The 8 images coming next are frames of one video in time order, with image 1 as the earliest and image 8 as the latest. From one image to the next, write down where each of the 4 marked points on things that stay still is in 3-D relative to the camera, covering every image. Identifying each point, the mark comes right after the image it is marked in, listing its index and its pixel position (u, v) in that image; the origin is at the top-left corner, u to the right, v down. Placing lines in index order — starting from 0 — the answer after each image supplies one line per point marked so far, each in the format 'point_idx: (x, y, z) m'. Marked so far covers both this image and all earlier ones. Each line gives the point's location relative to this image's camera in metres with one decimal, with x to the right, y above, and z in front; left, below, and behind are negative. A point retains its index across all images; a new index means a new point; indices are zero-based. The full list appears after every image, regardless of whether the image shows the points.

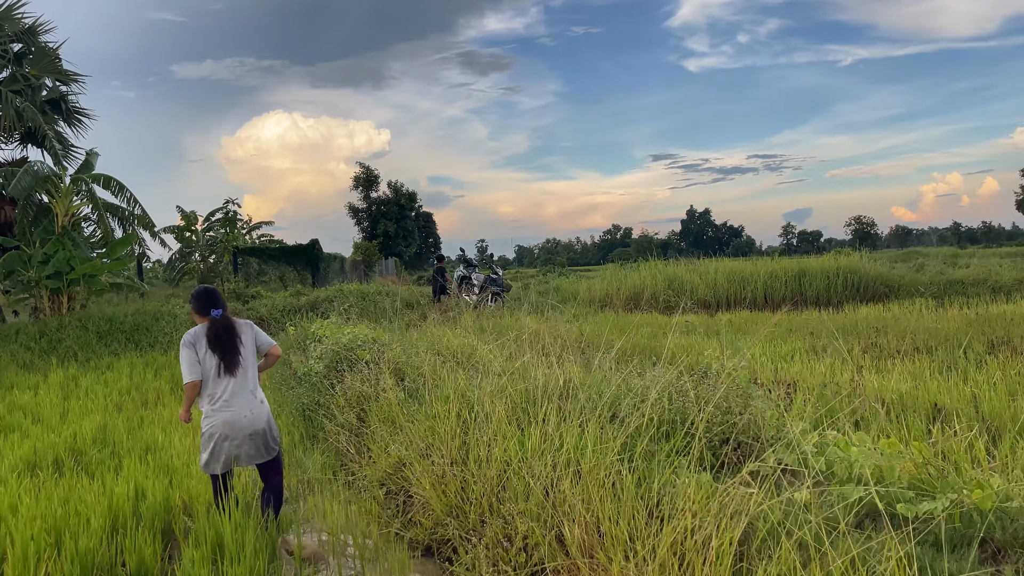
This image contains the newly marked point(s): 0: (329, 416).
0: (-1.6, -1.1, +4.6) m
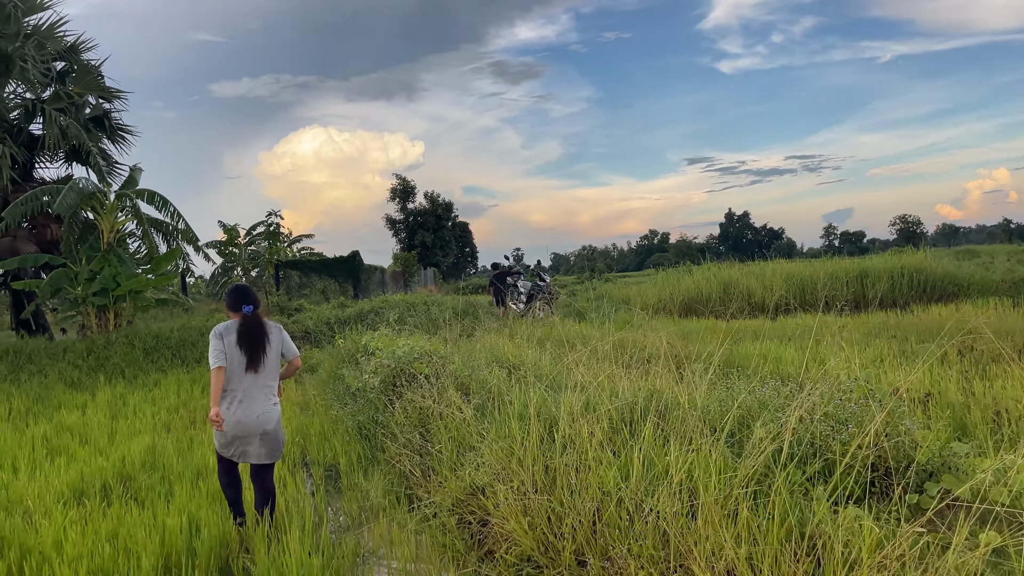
0: (-1.0, -1.2, +4.2) m
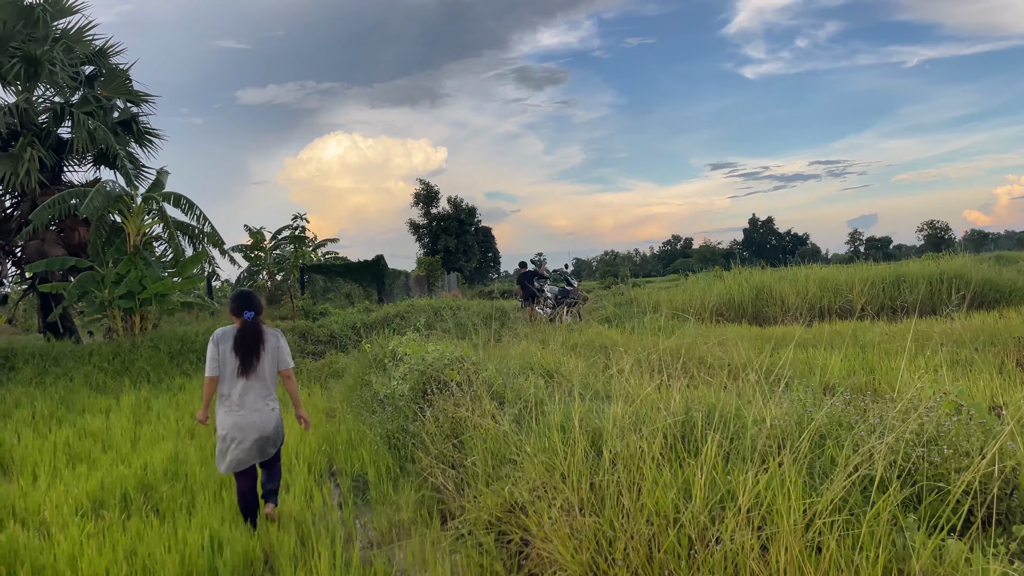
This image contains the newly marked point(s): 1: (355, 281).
0: (-0.7, -1.2, +4.0) m
1: (-5.3, +0.3, +17.8) m
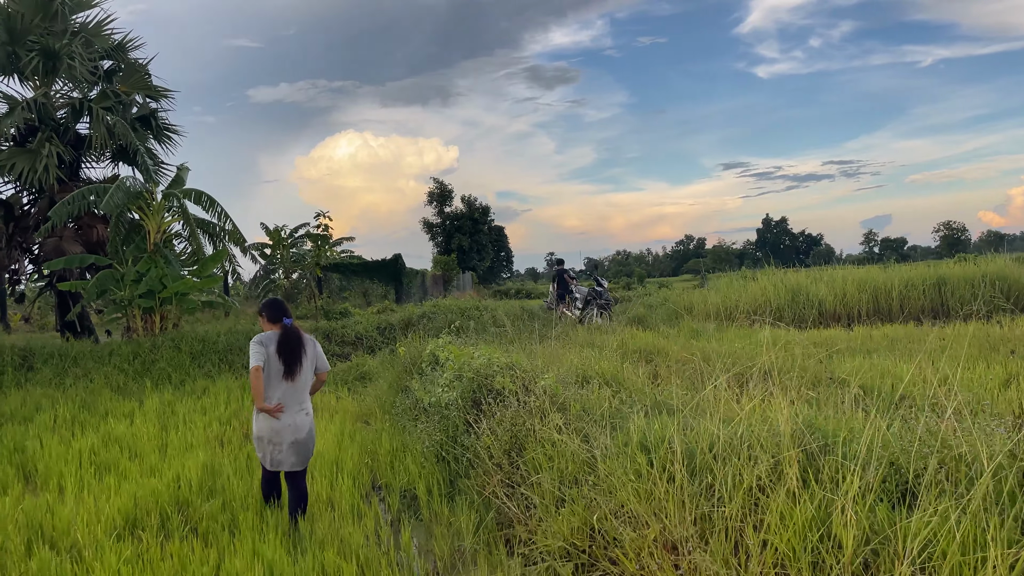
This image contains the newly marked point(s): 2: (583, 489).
0: (-0.2, -1.2, +3.7) m
1: (-4.7, +0.3, +17.5) m
2: (+0.4, -1.1, +3.0) m
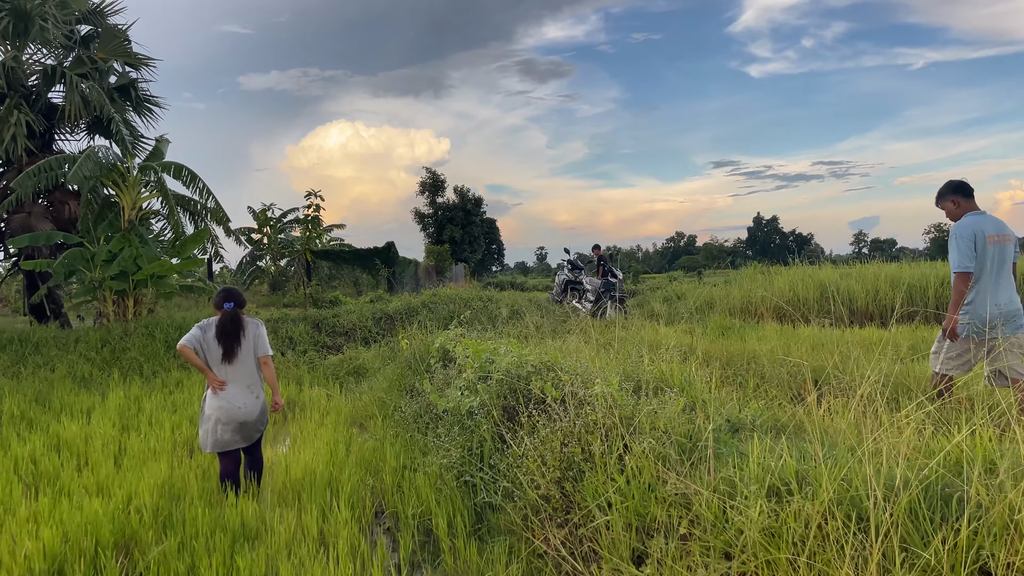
0: (0.0, -1.1, +2.9) m
1: (-4.6, +0.6, +16.6) m
2: (+0.7, -1.0, +2.2) m
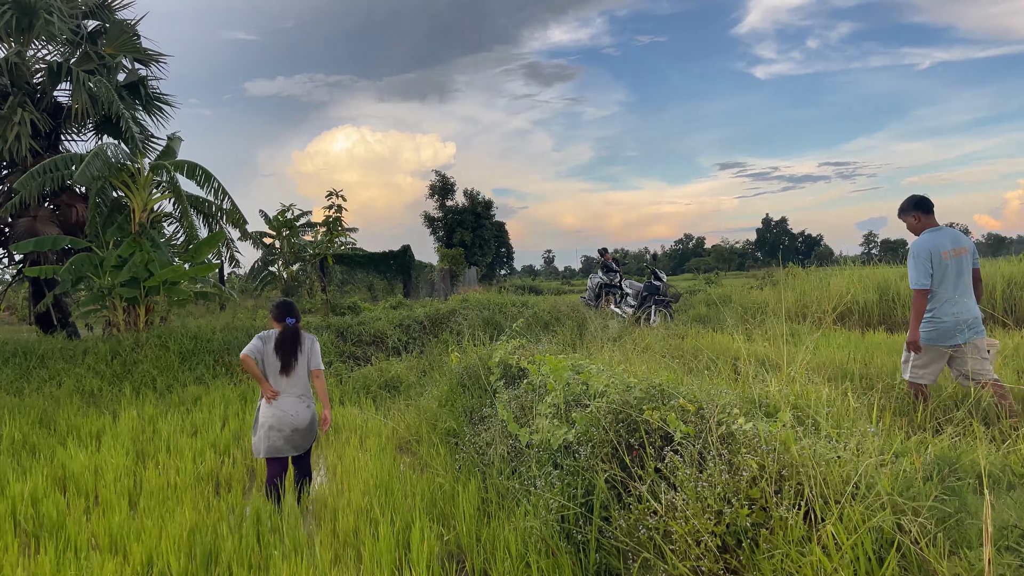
0: (+0.6, -1.1, +2.2) m
1: (-4.0, +0.5, +16.0) m
2: (+1.2, -1.1, +1.5) m
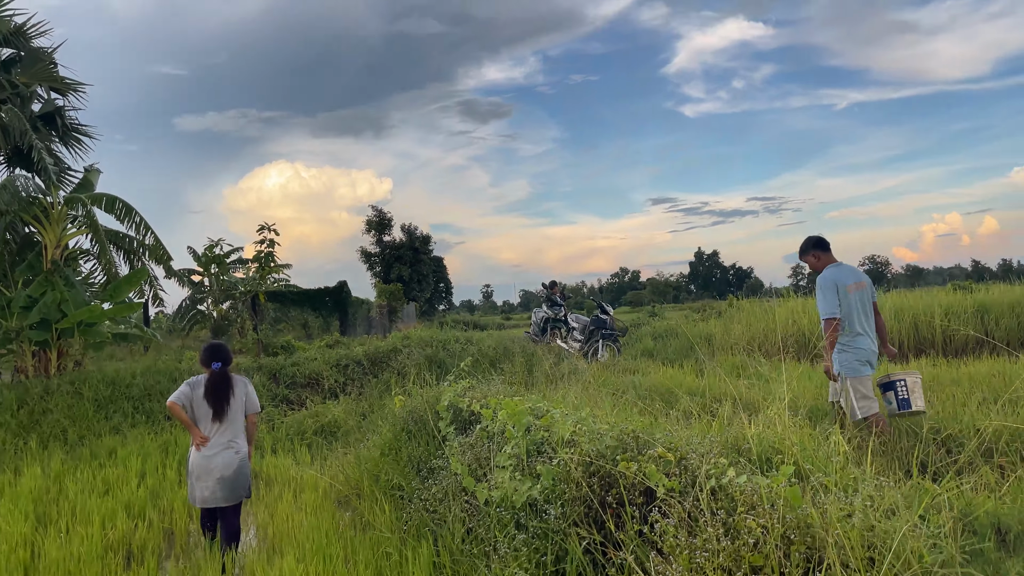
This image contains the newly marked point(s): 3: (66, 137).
0: (+0.4, -1.2, +2.0) m
1: (-5.4, -0.6, +15.4) m
2: (+1.1, -1.2, +1.3) m
3: (-9.4, +3.2, +11.3) m
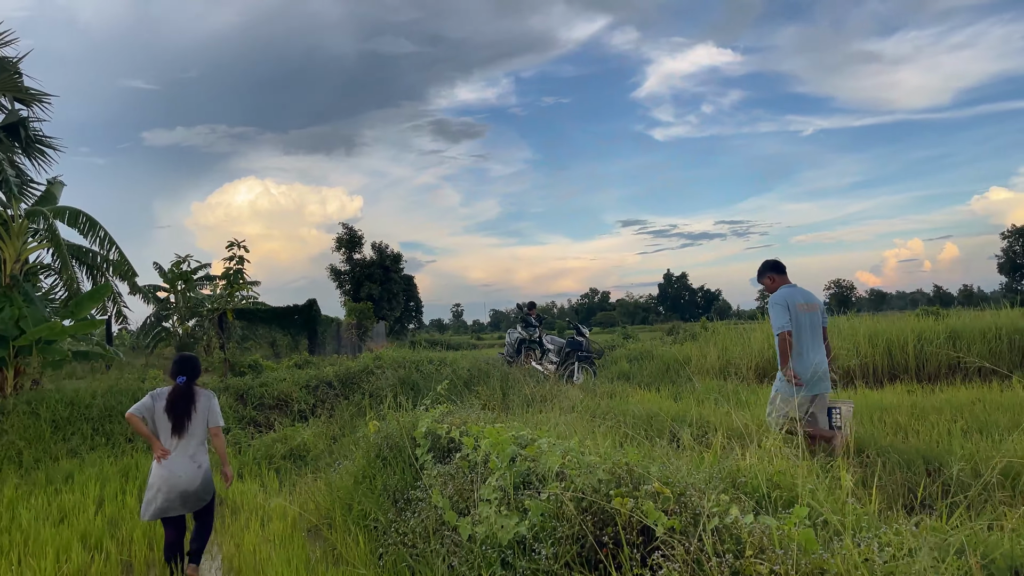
0: (+0.4, -1.4, +1.8) m
1: (-6.0, -1.1, +14.9) m
2: (+1.1, -1.2, +1.2) m
3: (-9.8, +2.9, +10.8) m
